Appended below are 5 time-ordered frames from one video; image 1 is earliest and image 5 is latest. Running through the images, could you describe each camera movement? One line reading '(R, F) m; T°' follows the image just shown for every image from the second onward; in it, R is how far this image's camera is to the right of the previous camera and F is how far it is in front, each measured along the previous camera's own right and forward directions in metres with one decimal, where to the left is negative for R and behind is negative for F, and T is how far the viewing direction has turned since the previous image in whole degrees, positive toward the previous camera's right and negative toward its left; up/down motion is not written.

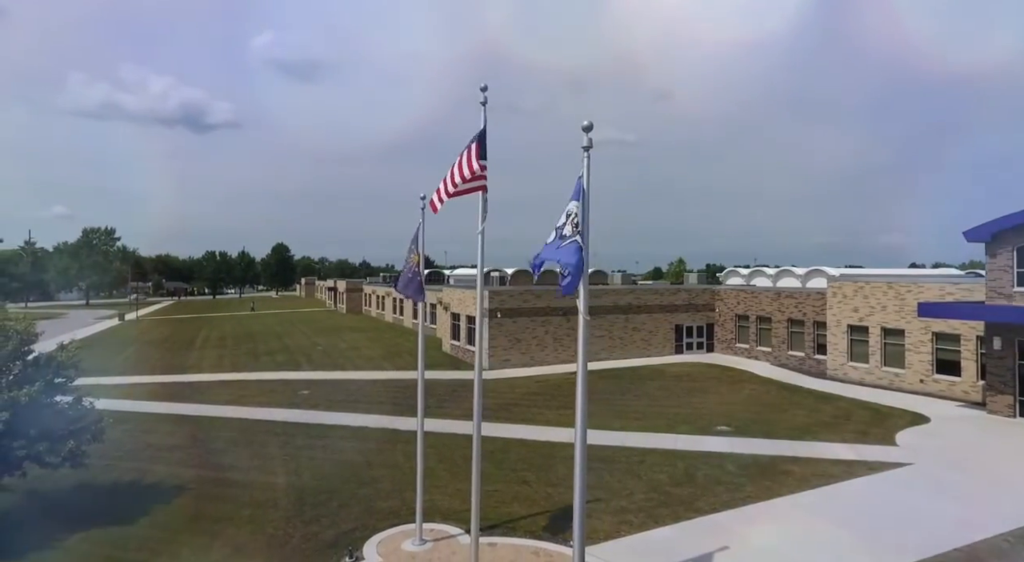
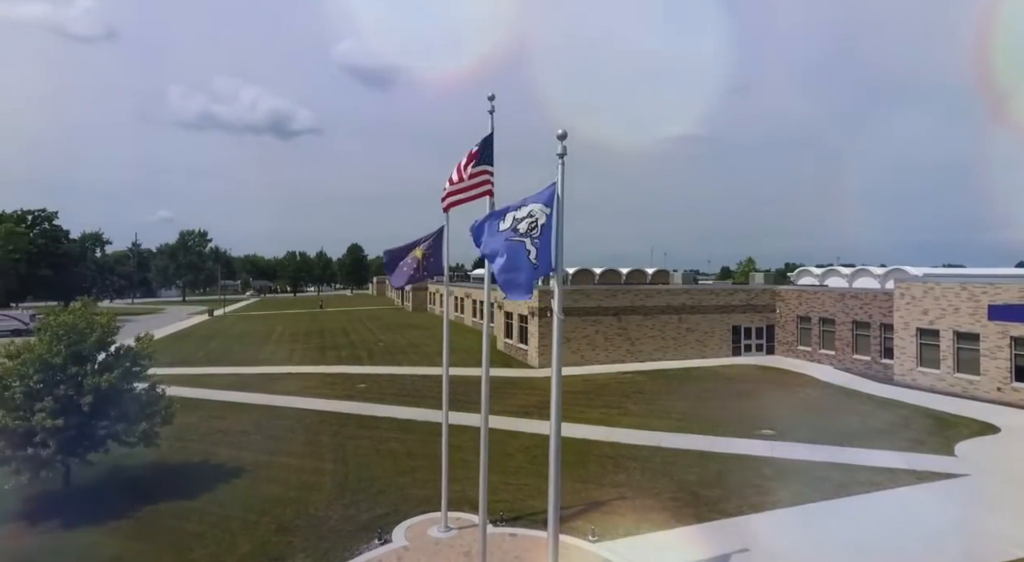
(+1.3, -0.5) m; -8°
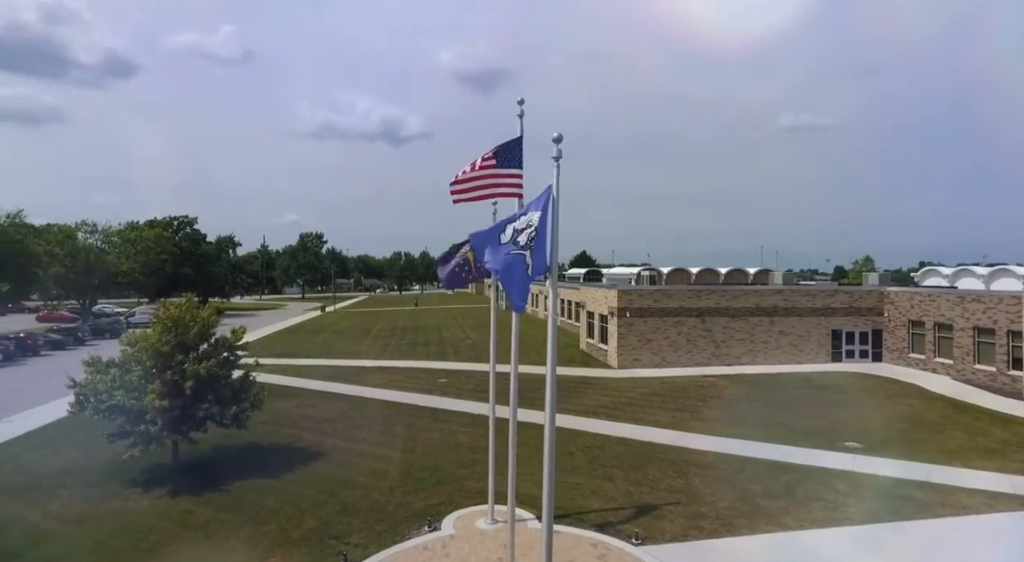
(+1.6, -0.1) m; -11°
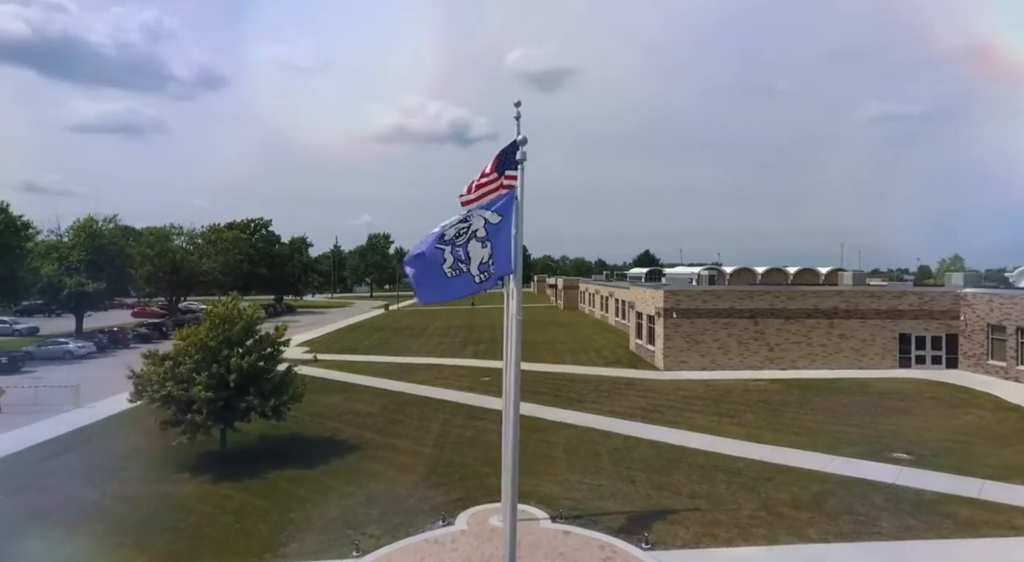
(+1.5, +0.1) m; -8°
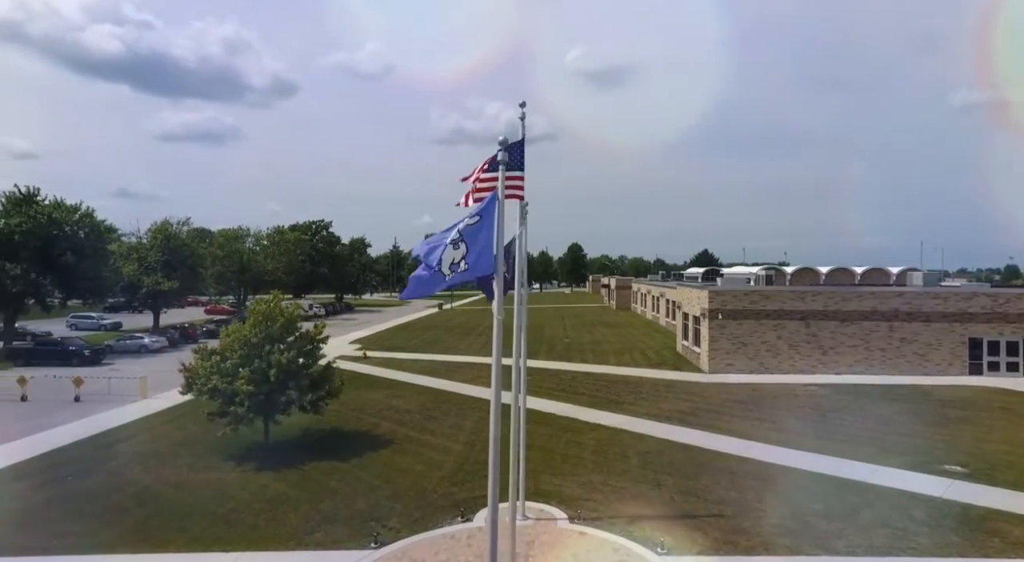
(+1.1, +0.1) m; -6°
